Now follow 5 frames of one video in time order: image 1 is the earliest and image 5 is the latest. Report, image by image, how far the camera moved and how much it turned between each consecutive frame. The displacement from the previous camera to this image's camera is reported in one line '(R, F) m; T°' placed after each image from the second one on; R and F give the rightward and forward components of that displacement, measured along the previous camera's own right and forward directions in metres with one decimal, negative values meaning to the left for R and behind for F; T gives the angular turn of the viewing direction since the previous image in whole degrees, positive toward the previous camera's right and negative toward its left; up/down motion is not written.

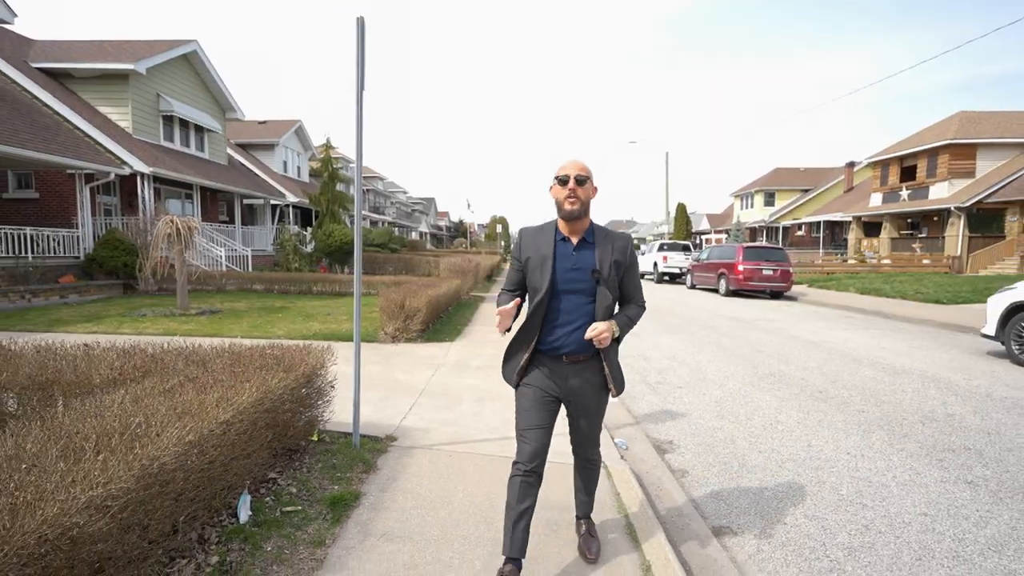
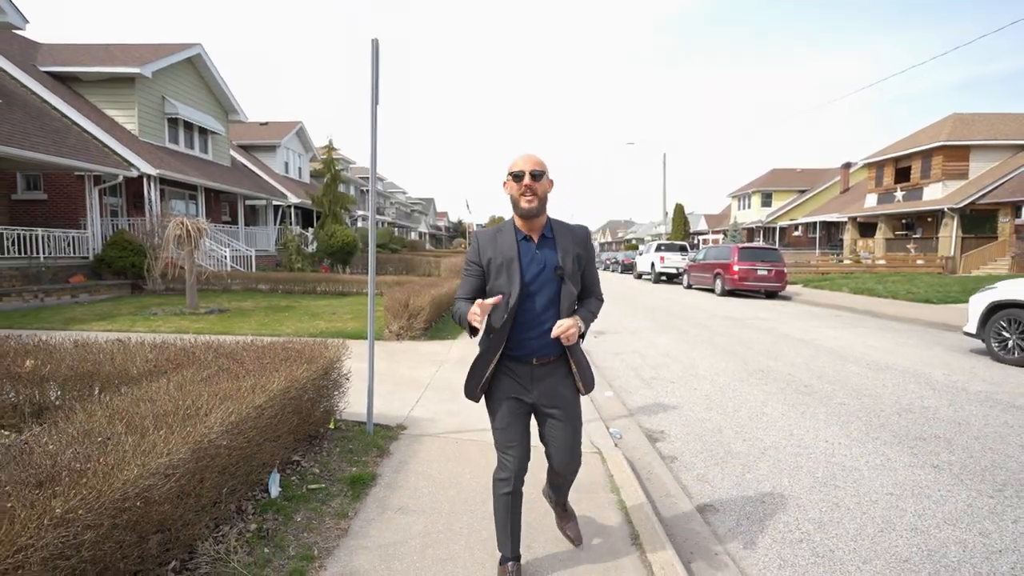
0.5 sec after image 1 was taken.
(0.0, -0.3) m; 0°
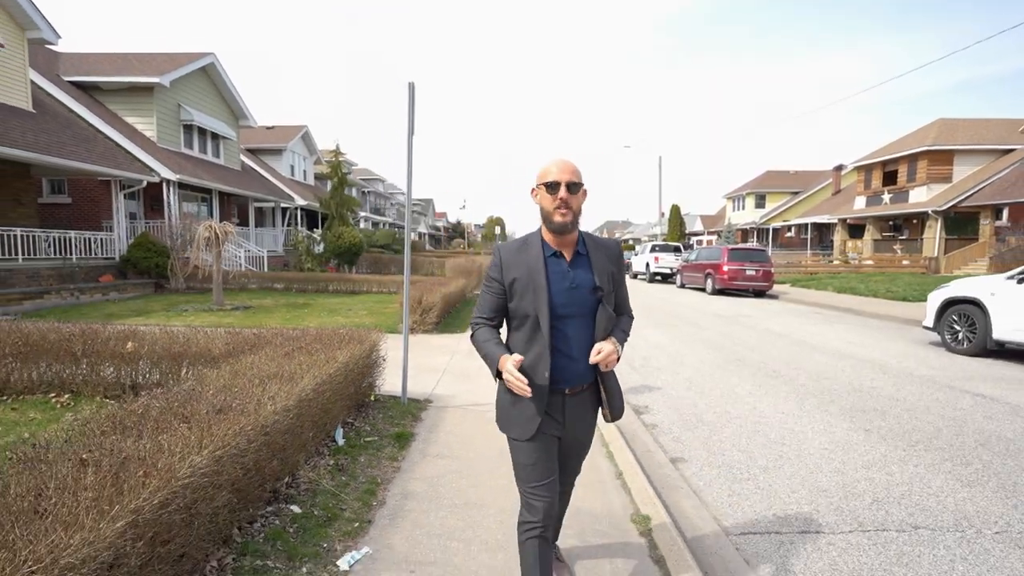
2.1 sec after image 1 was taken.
(-0.1, -1.0) m; 0°
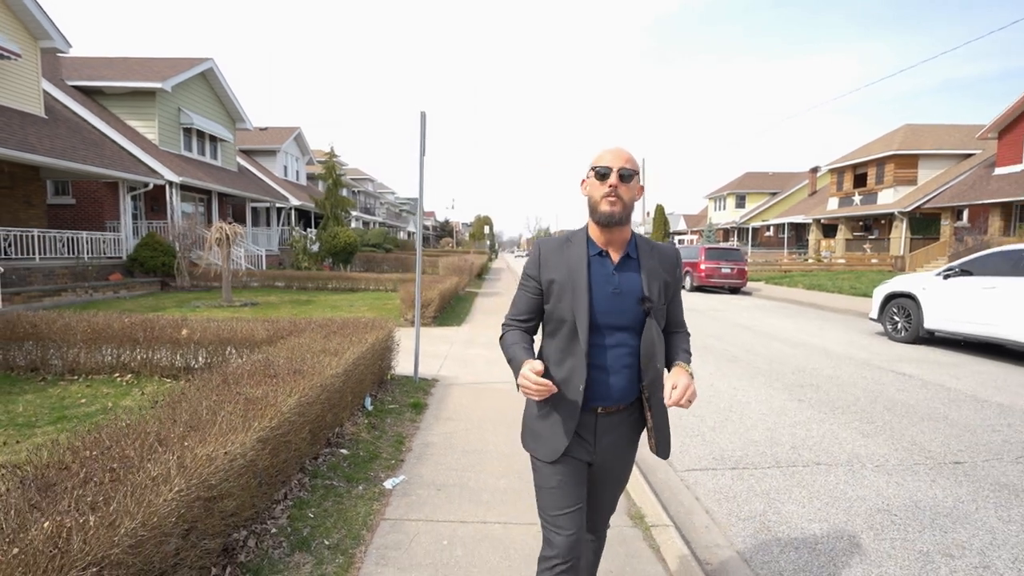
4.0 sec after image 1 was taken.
(-0.1, -1.0) m; +1°
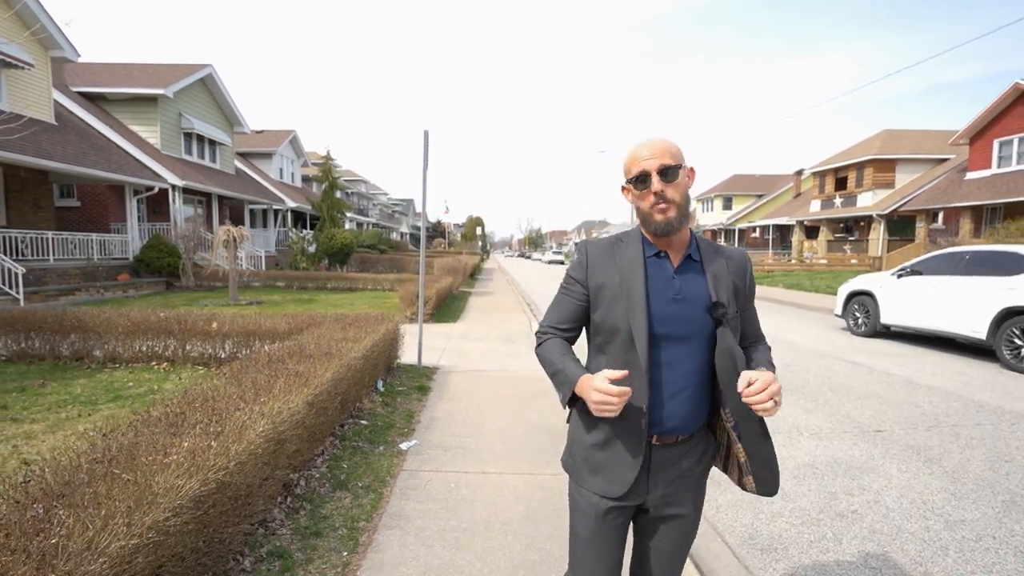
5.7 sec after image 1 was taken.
(0.0, -0.8) m; +1°
